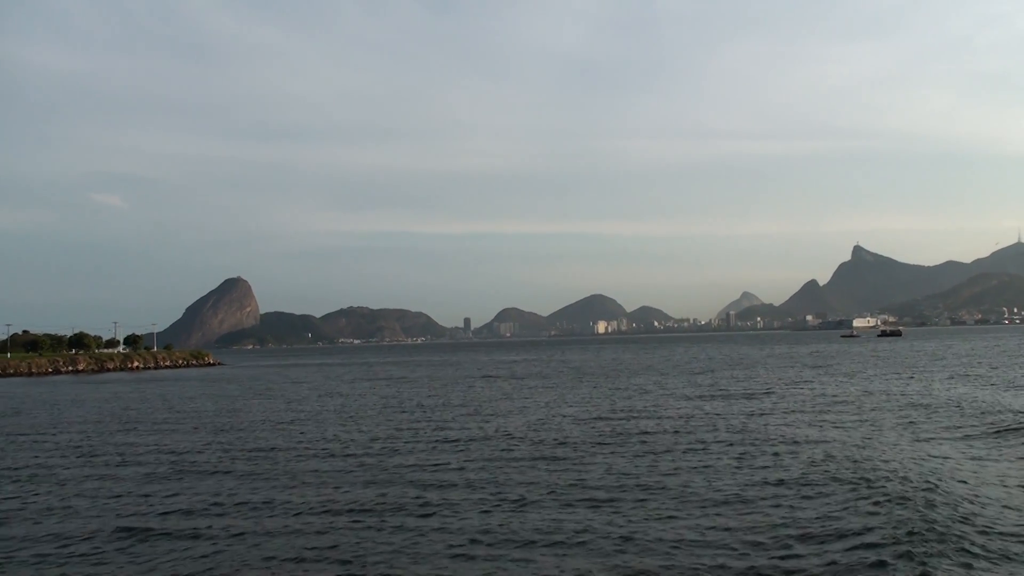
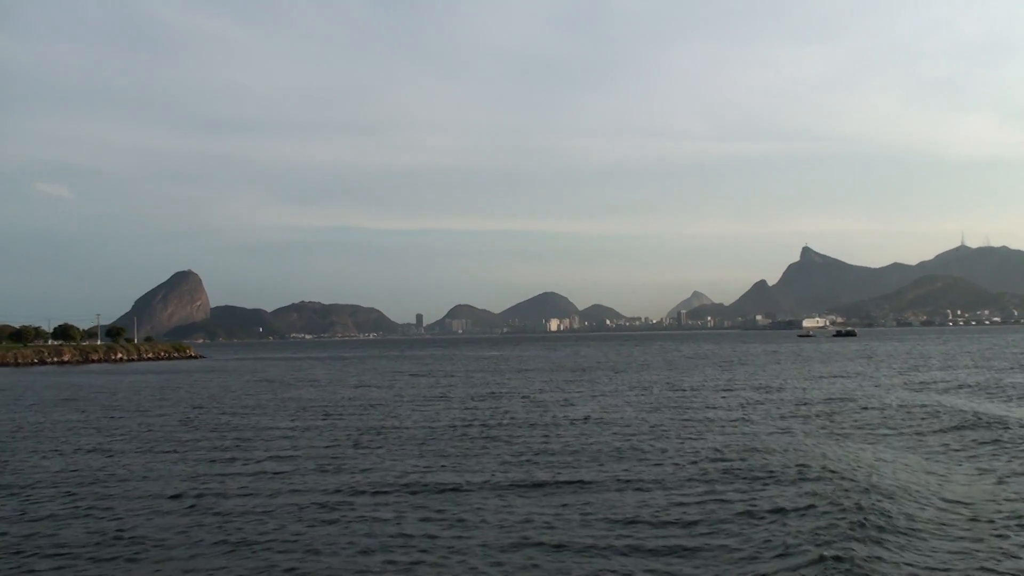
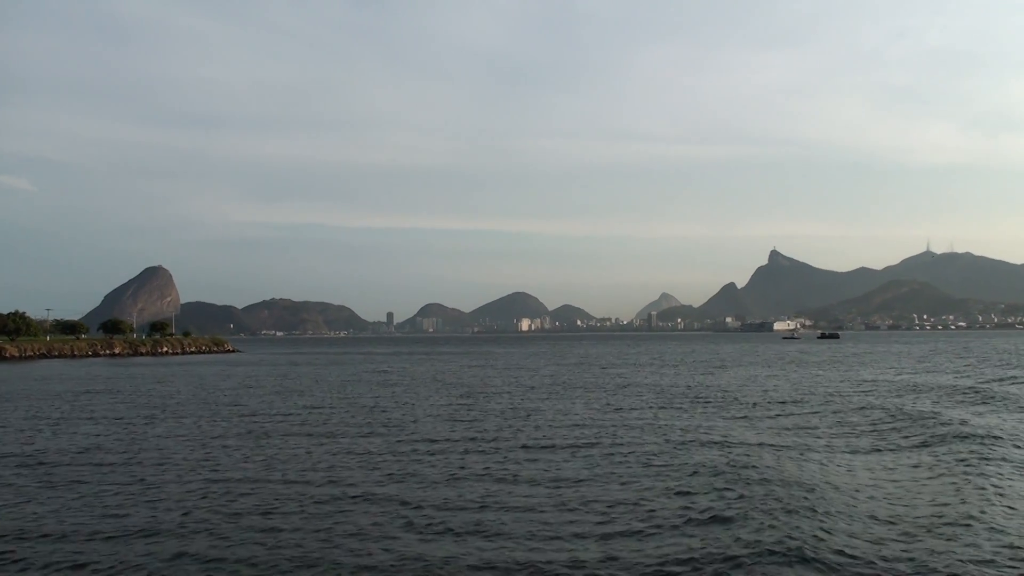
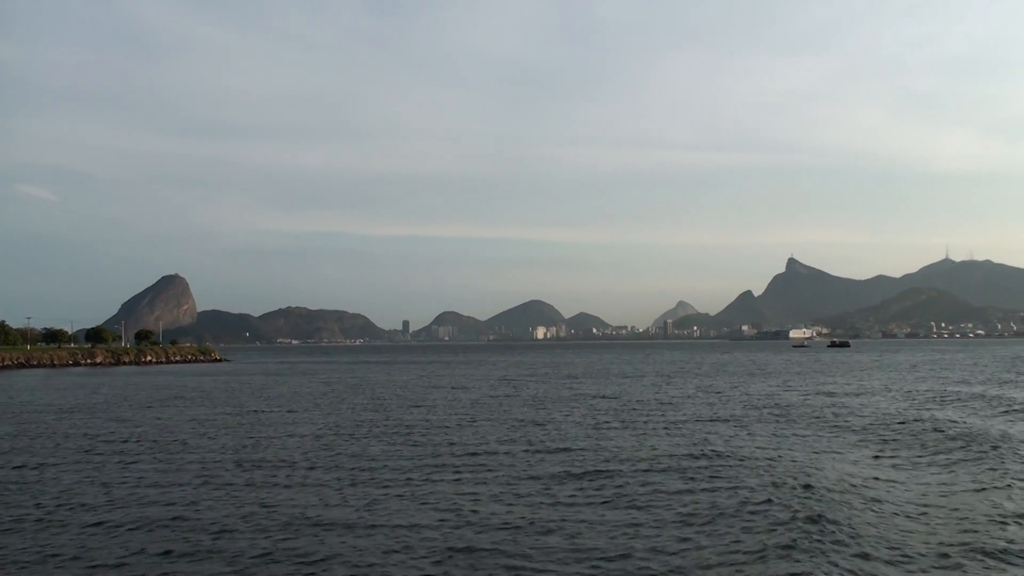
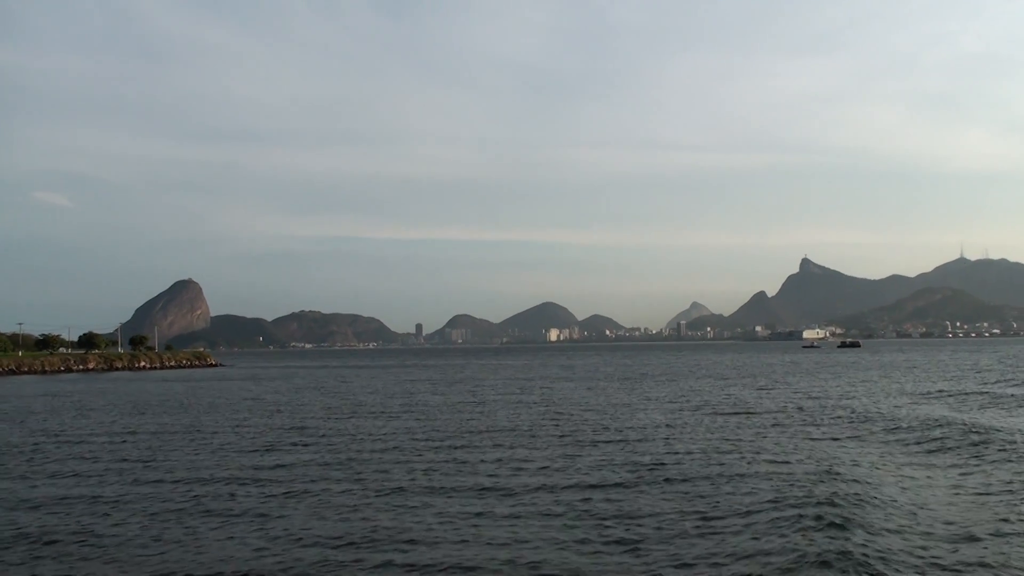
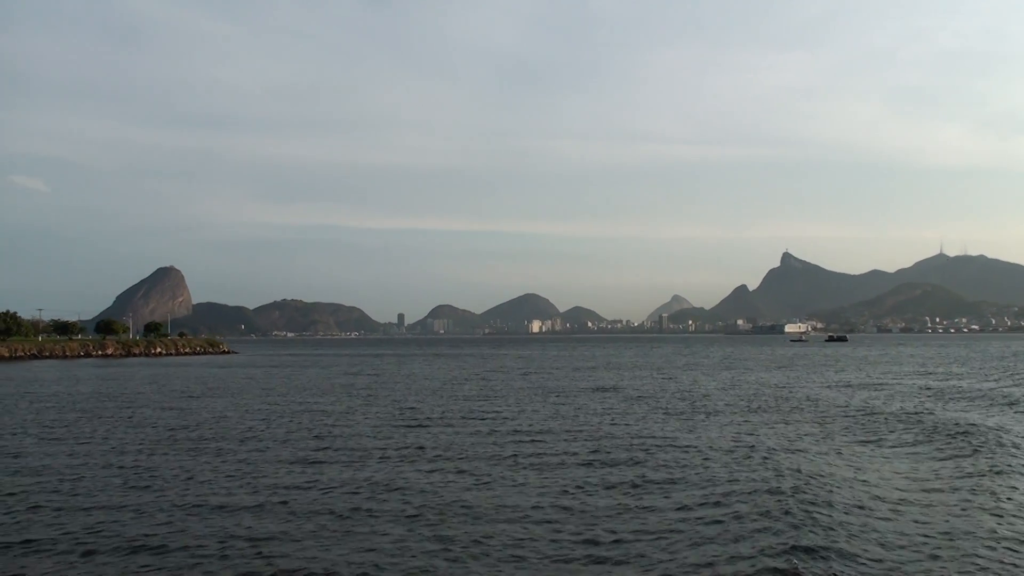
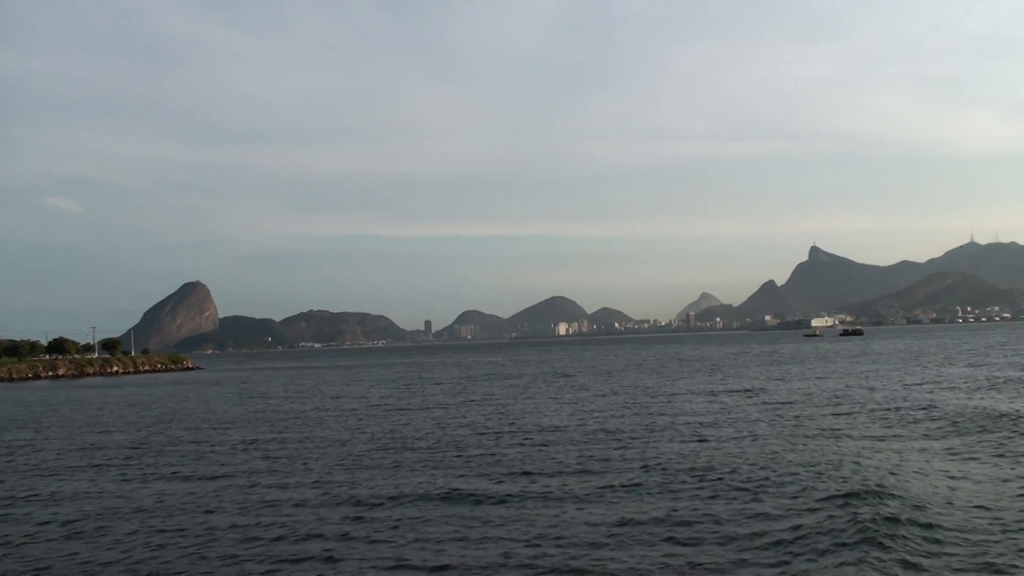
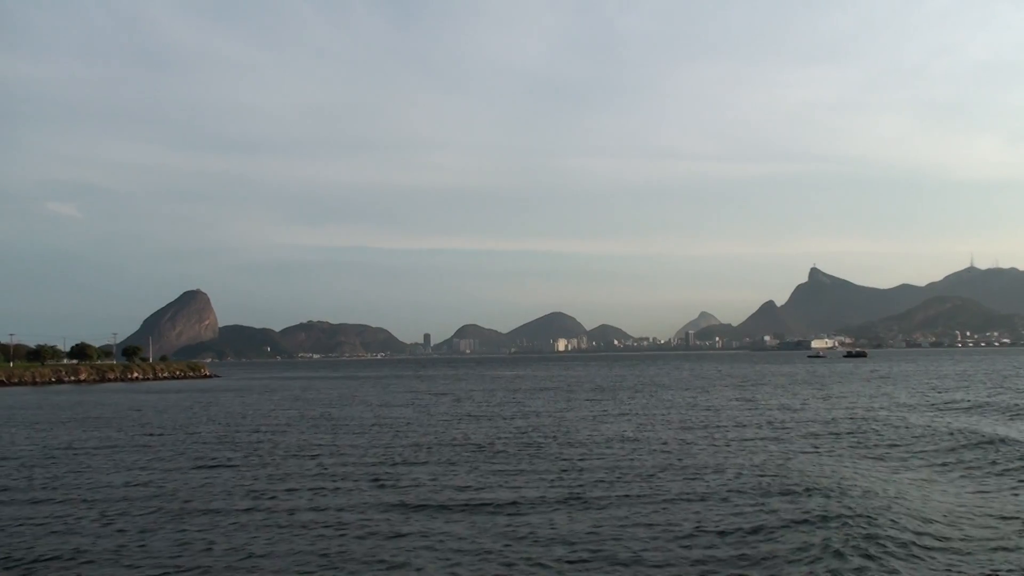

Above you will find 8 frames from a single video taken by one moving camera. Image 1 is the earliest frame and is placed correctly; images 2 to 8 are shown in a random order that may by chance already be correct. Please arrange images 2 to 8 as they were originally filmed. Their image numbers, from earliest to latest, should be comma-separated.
7, 2, 8, 5, 4, 6, 3
